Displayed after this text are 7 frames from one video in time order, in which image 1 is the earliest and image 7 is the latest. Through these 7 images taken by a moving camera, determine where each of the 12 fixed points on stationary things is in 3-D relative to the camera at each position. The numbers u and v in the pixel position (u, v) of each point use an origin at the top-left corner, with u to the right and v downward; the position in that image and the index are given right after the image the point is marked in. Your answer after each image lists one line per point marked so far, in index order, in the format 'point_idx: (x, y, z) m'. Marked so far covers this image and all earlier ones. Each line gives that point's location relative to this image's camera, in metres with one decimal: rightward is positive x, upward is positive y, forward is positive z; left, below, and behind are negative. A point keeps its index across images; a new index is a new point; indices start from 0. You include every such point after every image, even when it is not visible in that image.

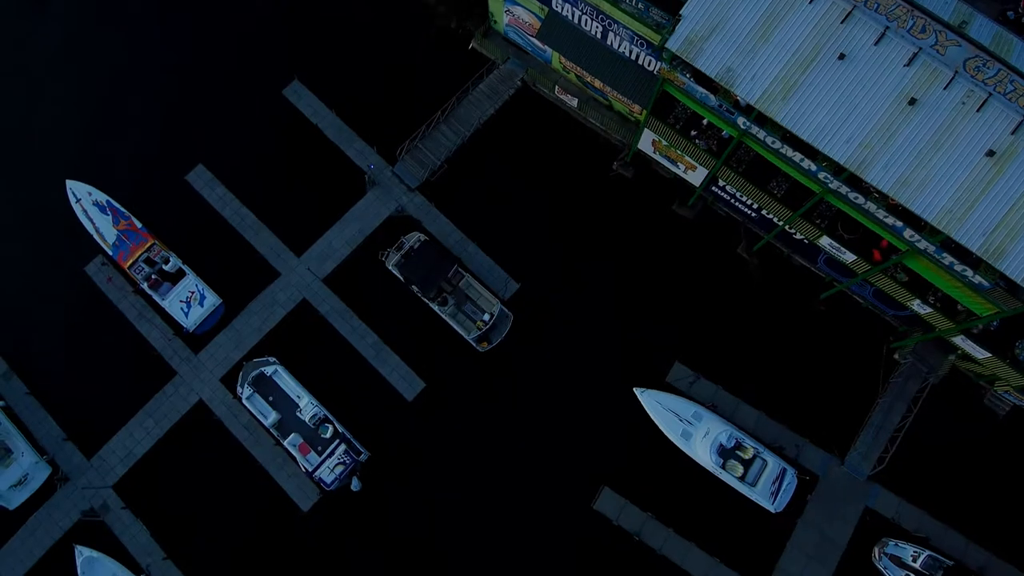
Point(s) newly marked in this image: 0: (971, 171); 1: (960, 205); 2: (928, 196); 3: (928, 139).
0: (+11.2, +2.9, +15.9) m
1: (+11.0, +2.1, +15.9) m
2: (+10.3, +2.3, +16.0) m
3: (+10.2, +3.7, +16.1) m
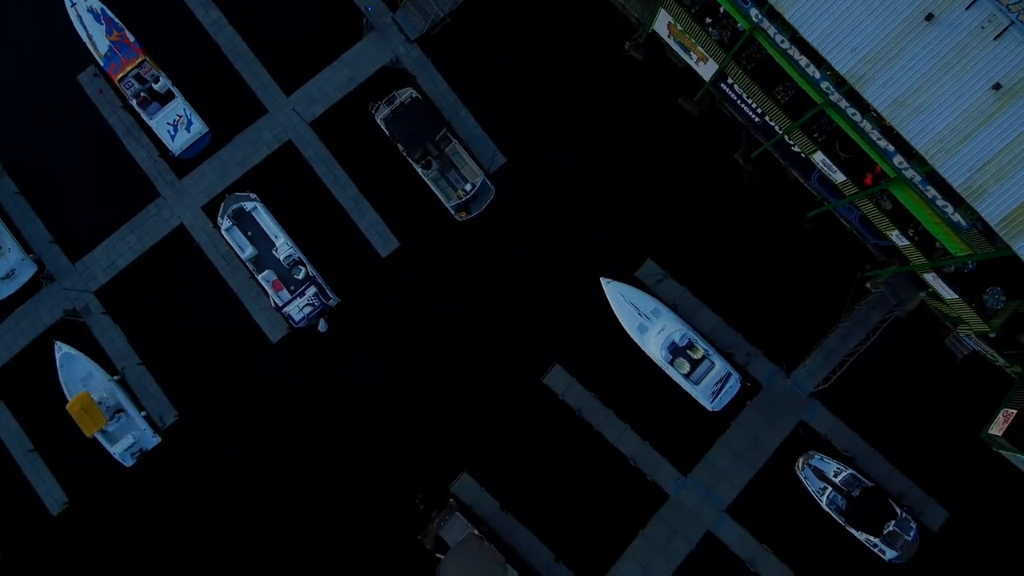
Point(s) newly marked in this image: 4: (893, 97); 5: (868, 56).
0: (+10.7, +4.3, +15.1) m
1: (+10.4, +3.6, +15.3) m
2: (+9.7, +3.9, +15.3) m
3: (+9.9, +5.3, +15.1) m
4: (+9.1, +4.5, +15.4) m
5: (+8.4, +5.5, +15.4) m
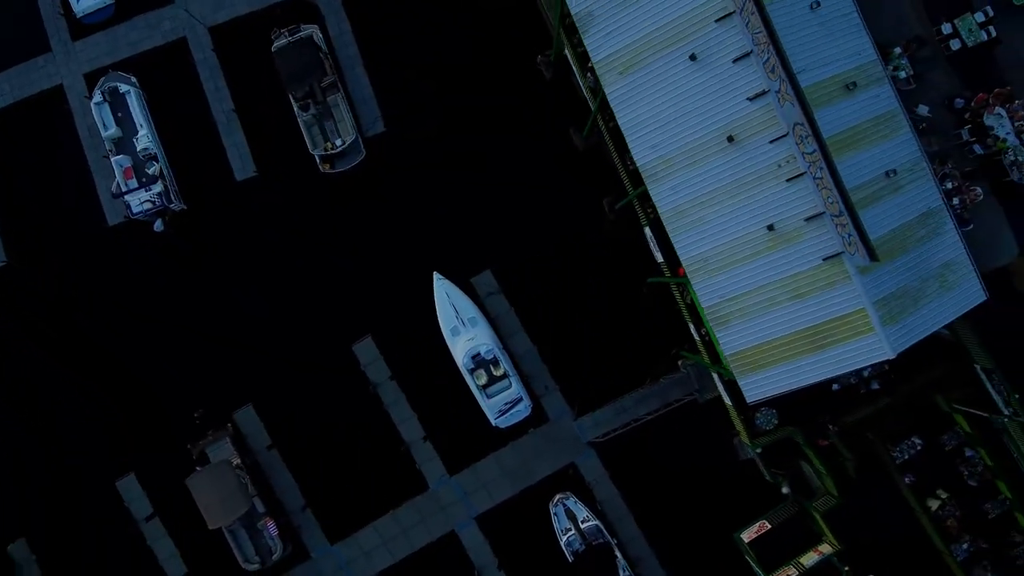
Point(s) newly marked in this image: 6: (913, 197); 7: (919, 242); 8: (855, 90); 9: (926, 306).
0: (+5.4, +1.2, +15.0) m
1: (+4.8, +0.7, +15.2) m
2: (+4.4, +1.2, +15.3) m
3: (+4.9, +2.4, +14.9) m
4: (+3.9, +2.0, +15.3) m
5: (+3.6, +3.1, +15.2) m
6: (+9.3, +2.1, +15.1) m
7: (+9.4, +1.1, +15.0) m
8: (+7.9, +4.5, +14.9) m
9: (+9.5, -0.4, +14.8) m
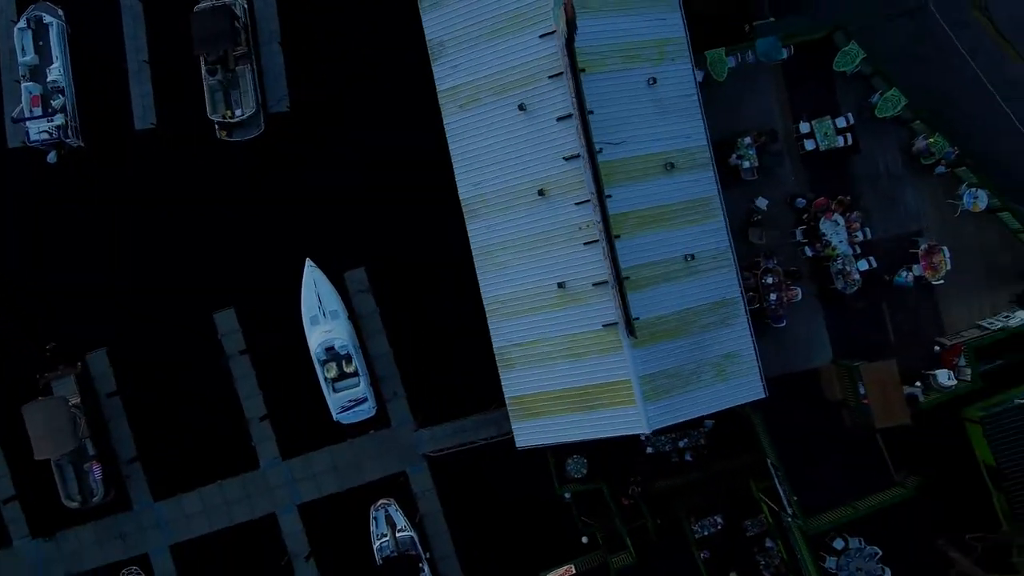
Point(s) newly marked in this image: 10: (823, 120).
0: (+0.7, 0.0, +15.2) m
1: (0.0, -0.4, +15.5) m
2: (-0.3, +0.2, +15.5) m
3: (+0.5, +1.3, +15.2) m
4: (-0.6, +1.1, +15.5) m
5: (-0.7, +2.3, +15.5) m
6: (+4.7, +0.1, +15.3) m
7: (+4.5, -1.0, +15.2) m
8: (+3.8, +2.7, +15.2) m
9: (+4.3, -2.4, +15.1) m
10: (+8.2, +4.4, +17.2) m
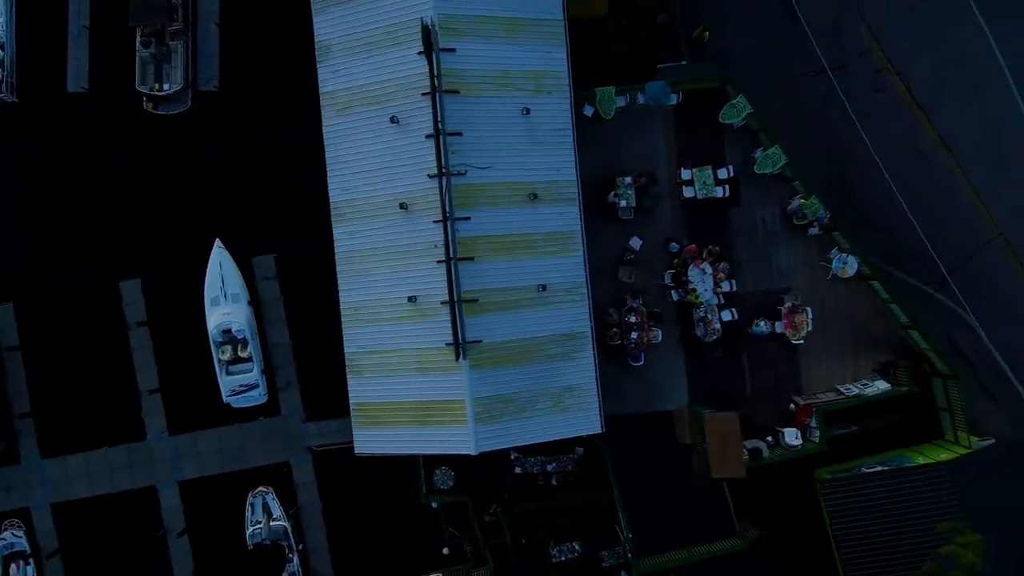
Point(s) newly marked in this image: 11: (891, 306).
0: (-2.9, -0.2, +15.5) m
1: (-3.6, -0.6, +15.7) m
2: (-3.9, +0.1, +15.8) m
3: (-2.9, +1.0, +15.4) m
4: (-4.0, +1.0, +15.8) m
5: (-3.9, +2.1, +15.7) m
6: (+1.1, -0.7, +15.5) m
7: (+0.8, -1.7, +15.4) m
8: (+0.6, +2.1, +15.4) m
9: (+0.4, -3.1, +15.3) m
10: (+5.1, +3.2, +17.5) m
11: (+10.1, -0.5, +17.4) m
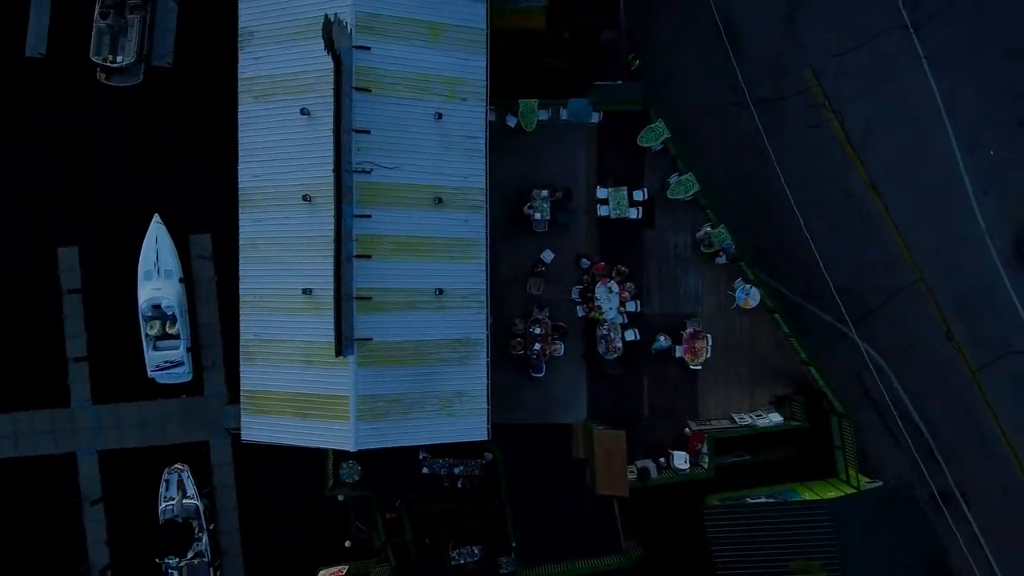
0: (-5.4, 0.0, +15.6) m
1: (-6.1, -0.3, +15.9) m
2: (-6.3, +0.4, +15.9) m
3: (-5.3, +1.3, +15.6) m
4: (-6.4, +1.3, +15.9) m
5: (-6.2, +2.4, +15.9) m
6: (-1.5, -0.8, +15.7) m
7: (-1.8, -1.8, +15.6) m
8: (-1.7, +2.0, +15.6) m
9: (-2.3, -3.2, +15.4) m
10: (+2.9, +2.7, +17.6) m
11: (+7.5, -1.4, +17.5) m
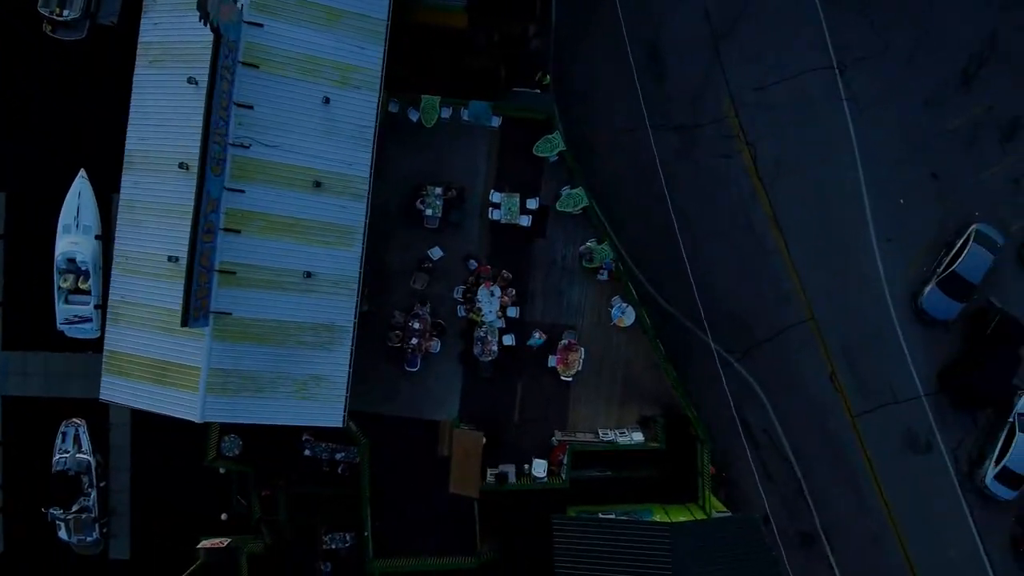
0: (-8.5, +0.8, +15.8) m
1: (-9.3, +0.6, +16.0) m
2: (-9.4, +1.3, +16.1) m
3: (-8.3, +2.1, +15.7) m
4: (-9.4, +2.2, +16.1) m
5: (-9.0, +3.4, +16.0) m
6: (-4.7, -0.4, +15.8) m
7: (-5.2, -1.4, +15.7) m
8: (-4.7, +2.4, +15.7) m
9: (-5.9, -2.7, +15.5) m
10: (0.0, +2.5, +17.7) m
11: (+4.1, -2.0, +17.6) m
